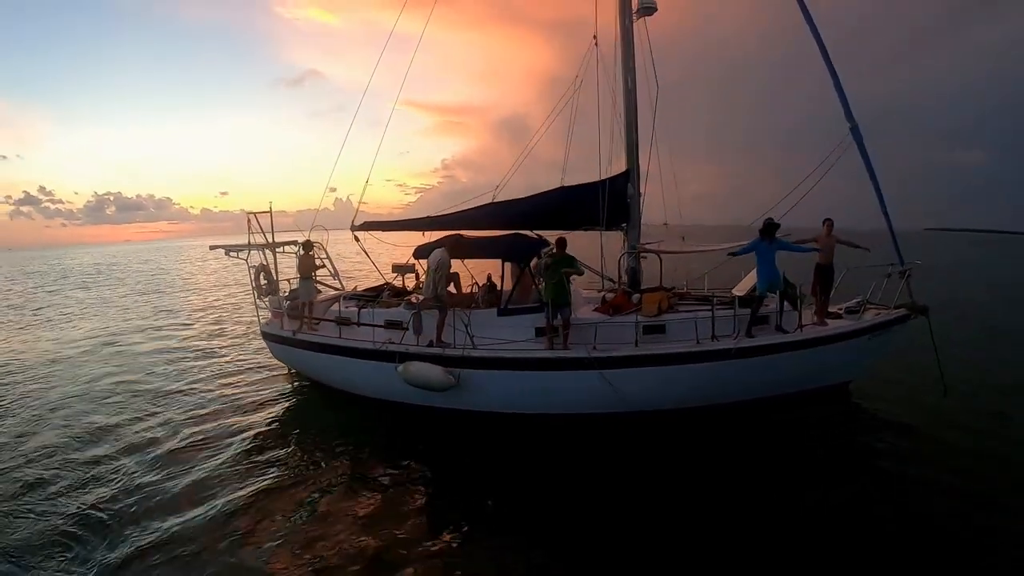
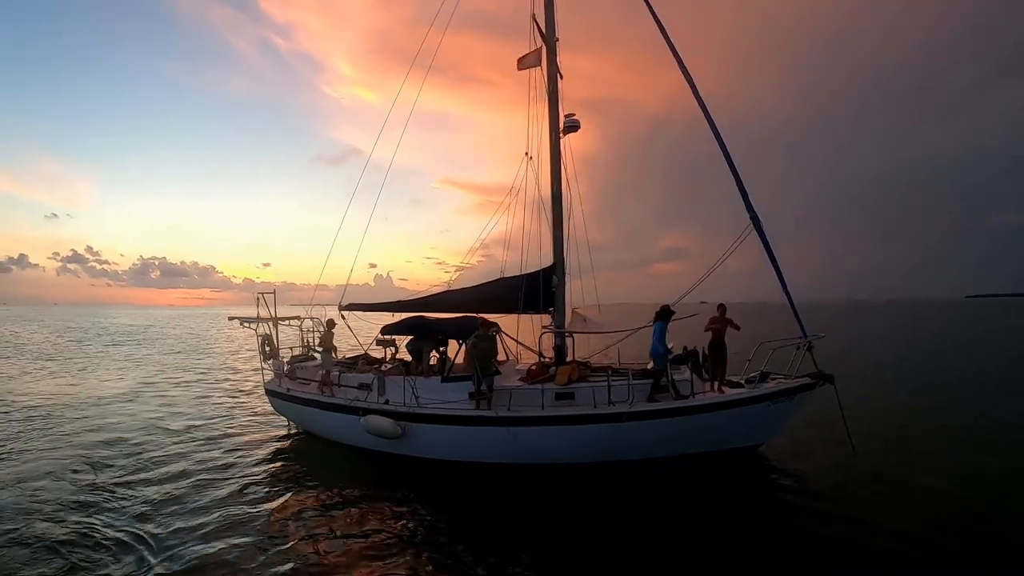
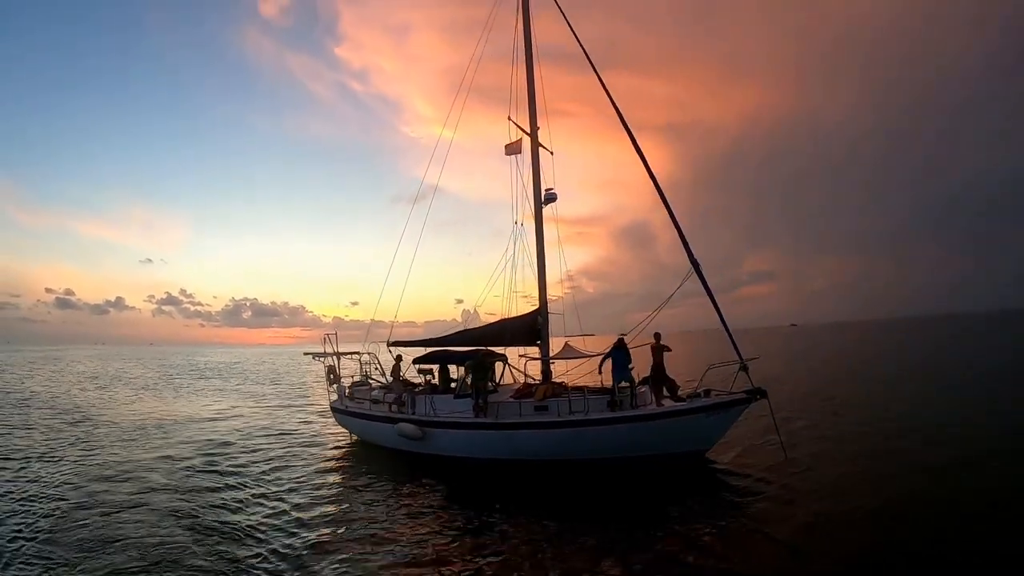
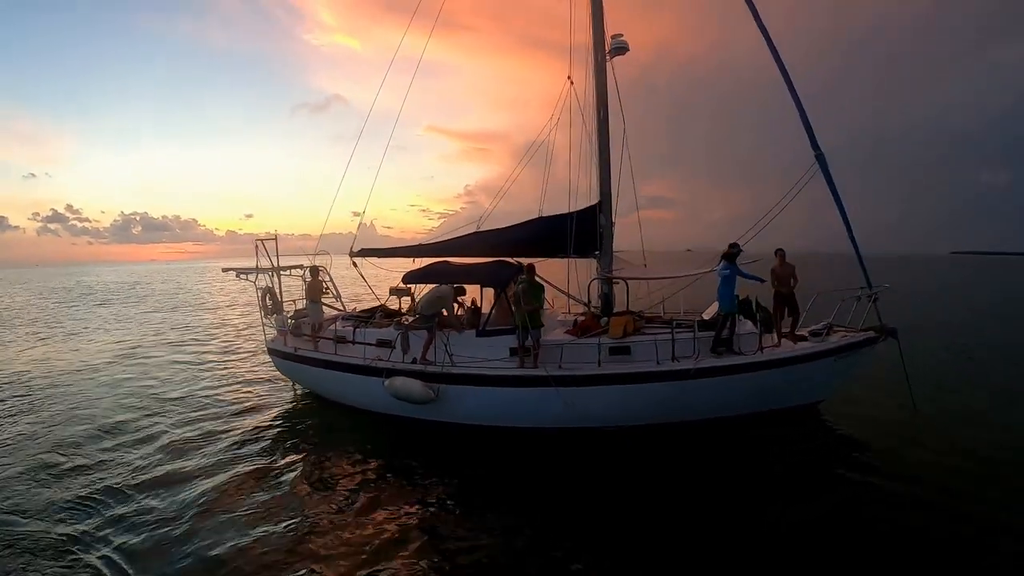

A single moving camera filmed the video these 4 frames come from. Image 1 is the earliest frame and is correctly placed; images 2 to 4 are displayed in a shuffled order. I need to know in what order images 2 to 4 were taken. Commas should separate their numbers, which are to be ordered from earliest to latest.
4, 2, 3
